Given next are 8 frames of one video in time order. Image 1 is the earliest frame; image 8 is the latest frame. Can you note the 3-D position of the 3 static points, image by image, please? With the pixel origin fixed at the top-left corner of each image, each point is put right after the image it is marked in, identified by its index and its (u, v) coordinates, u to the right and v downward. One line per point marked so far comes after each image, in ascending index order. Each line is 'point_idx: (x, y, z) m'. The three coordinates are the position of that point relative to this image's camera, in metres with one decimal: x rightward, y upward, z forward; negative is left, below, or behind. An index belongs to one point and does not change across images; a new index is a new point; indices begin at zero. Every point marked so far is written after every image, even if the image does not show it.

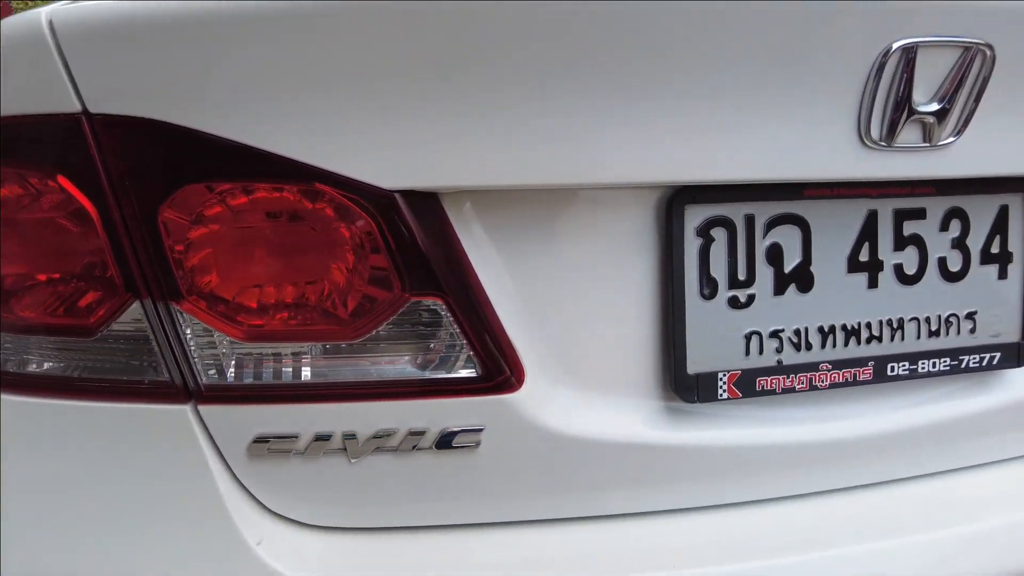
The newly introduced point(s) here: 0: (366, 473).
0: (-0.1, -0.2, +0.6) m
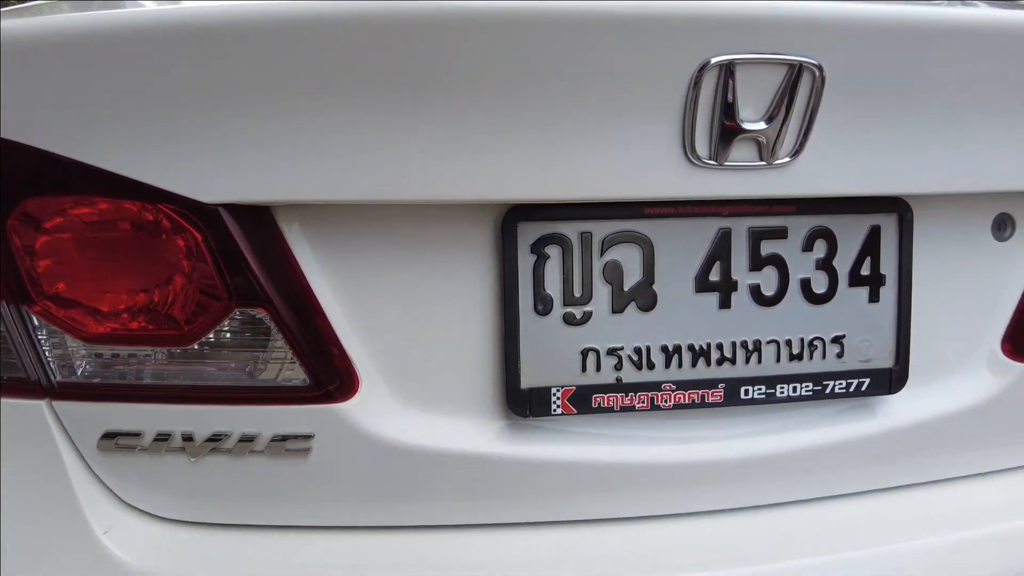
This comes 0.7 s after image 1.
0: (-0.3, -0.2, +0.6) m
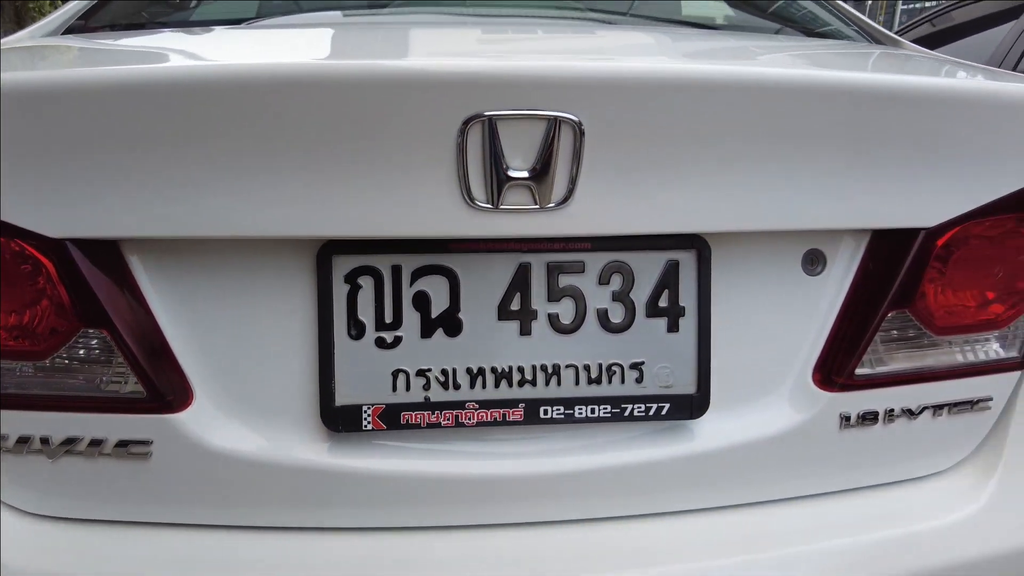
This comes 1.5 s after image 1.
0: (-0.5, -0.2, +0.7) m
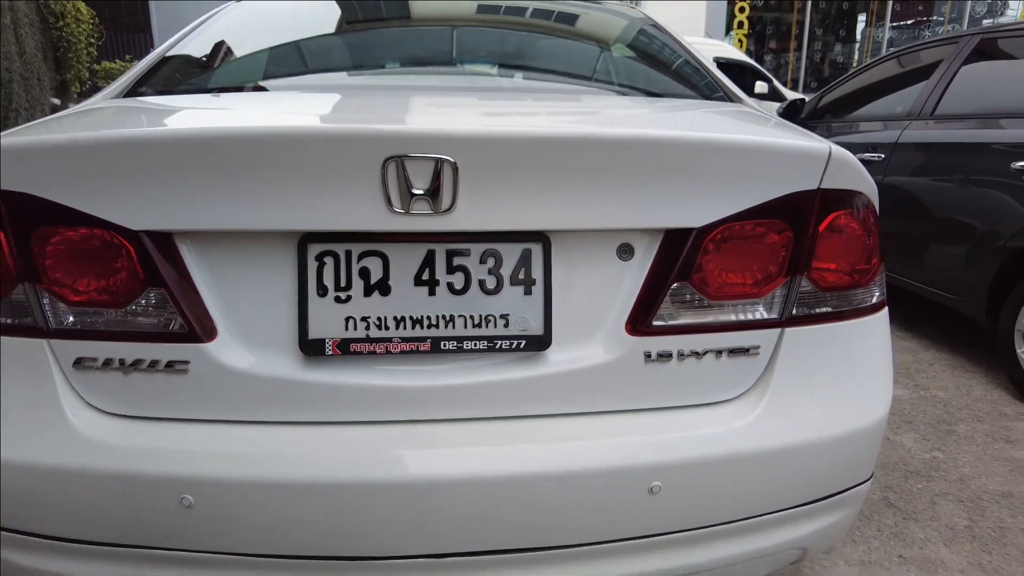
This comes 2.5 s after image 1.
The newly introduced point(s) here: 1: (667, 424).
0: (-0.7, -0.2, +1.1) m
1: (+0.3, -0.2, +1.1) m
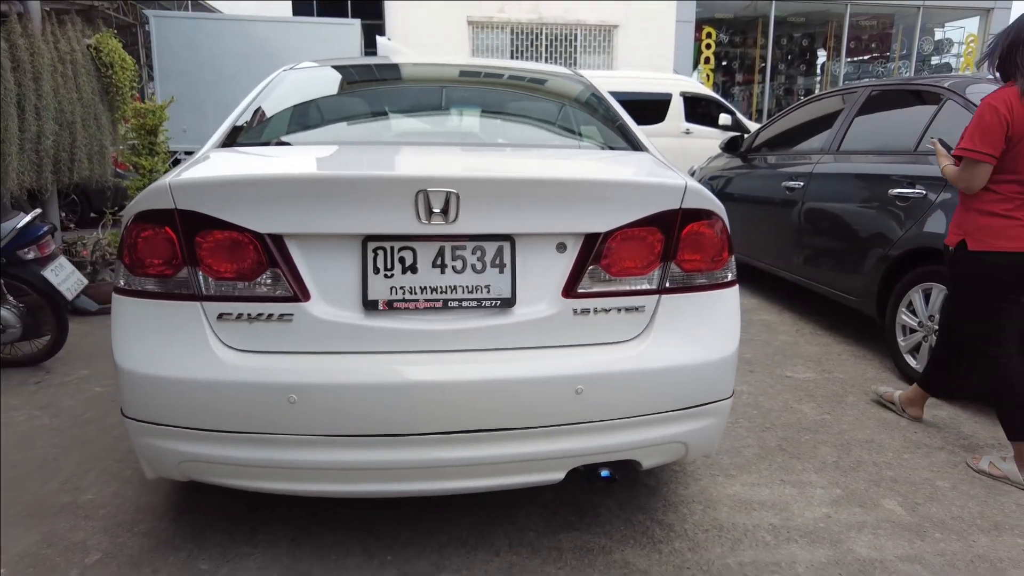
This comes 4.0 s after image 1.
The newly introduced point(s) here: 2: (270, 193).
0: (-0.7, -0.1, +1.8) m
1: (+0.2, -0.2, +1.8) m
2: (-0.7, +0.3, +1.7) m
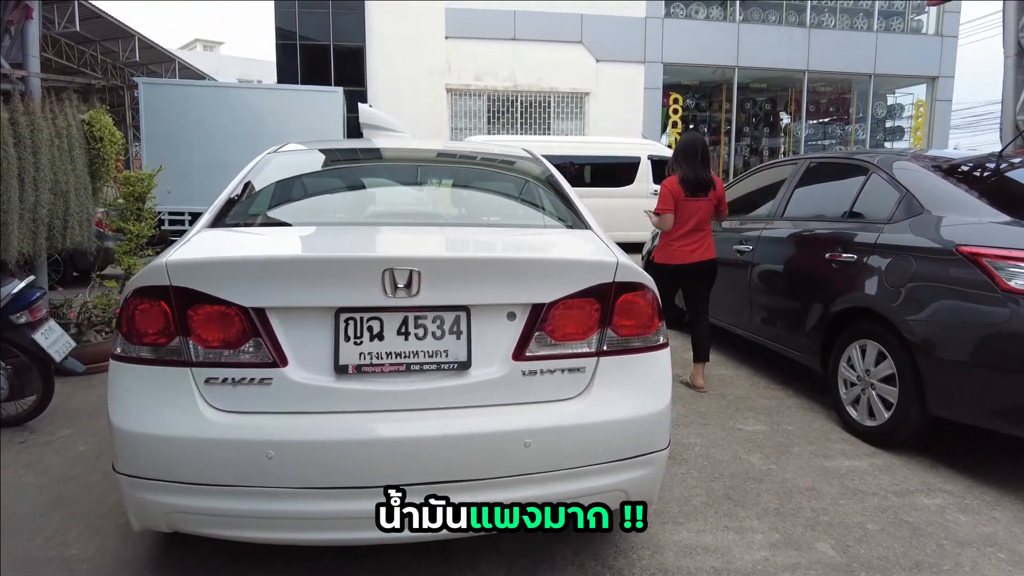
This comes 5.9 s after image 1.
0: (-0.9, -0.3, +2.0) m
1: (+0.1, -0.4, +2.0) m
2: (-0.8, +0.1, +1.9) m
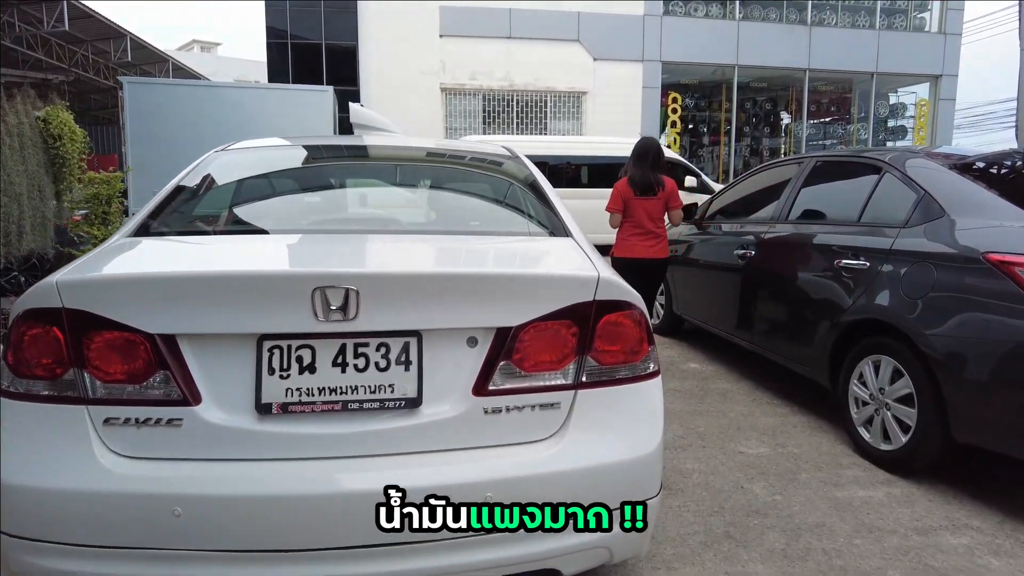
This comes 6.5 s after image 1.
0: (-1.0, -0.4, +1.6) m
1: (0.0, -0.5, +1.7) m
2: (-0.9, 0.0, +1.6) m
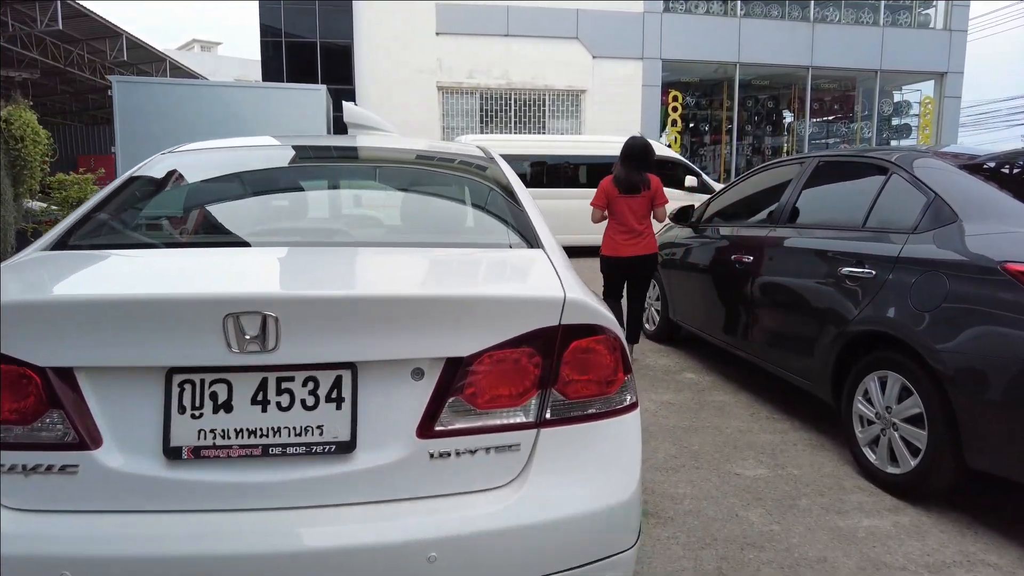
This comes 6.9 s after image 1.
0: (-1.1, -0.4, +1.4) m
1: (-0.1, -0.5, +1.5) m
2: (-1.0, -0.1, +1.4) m
